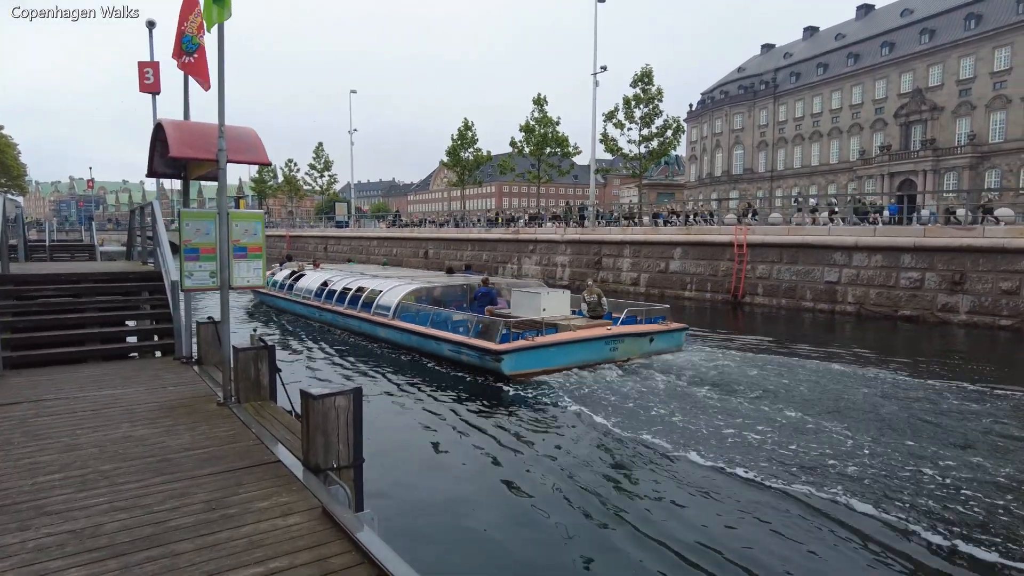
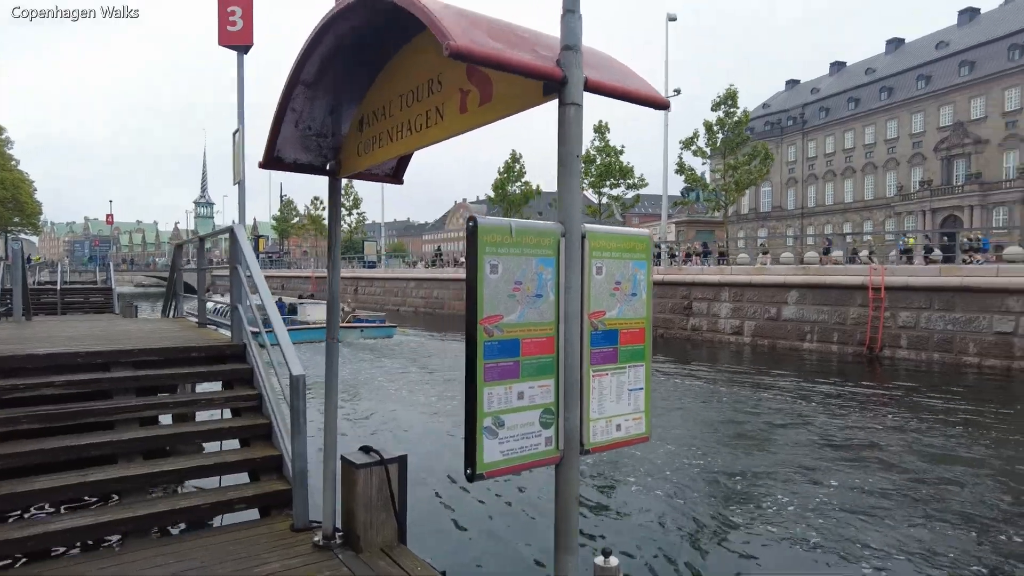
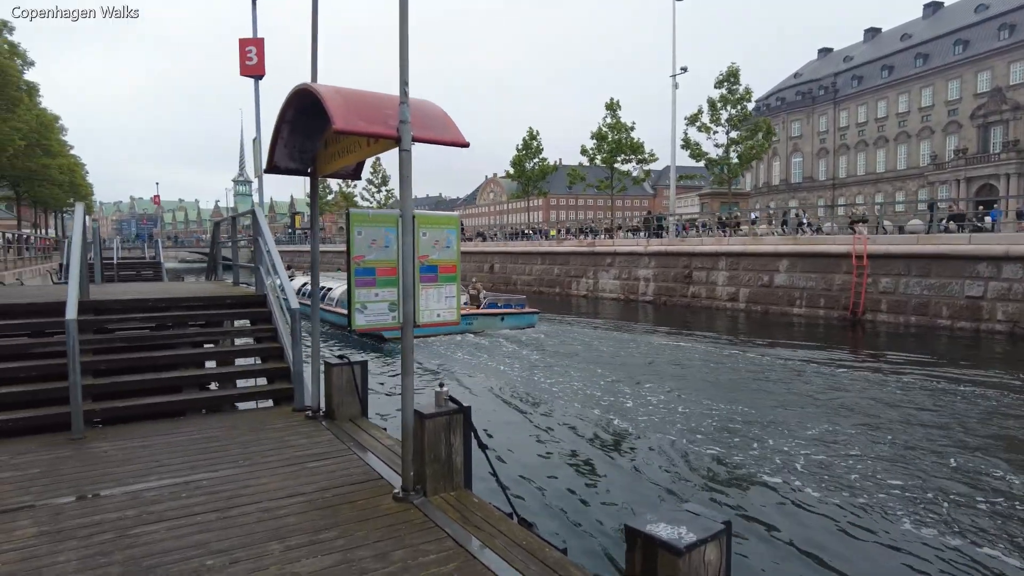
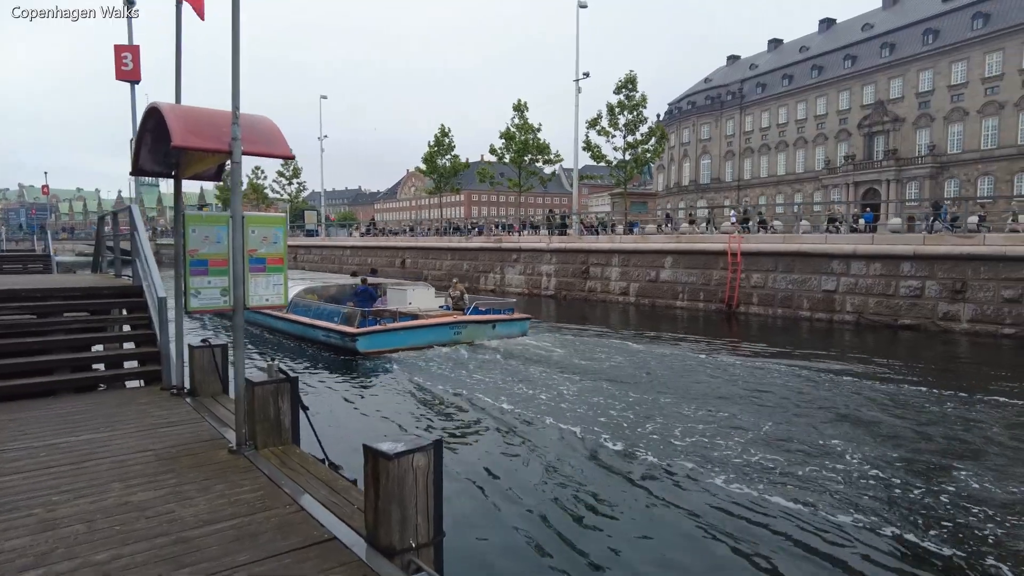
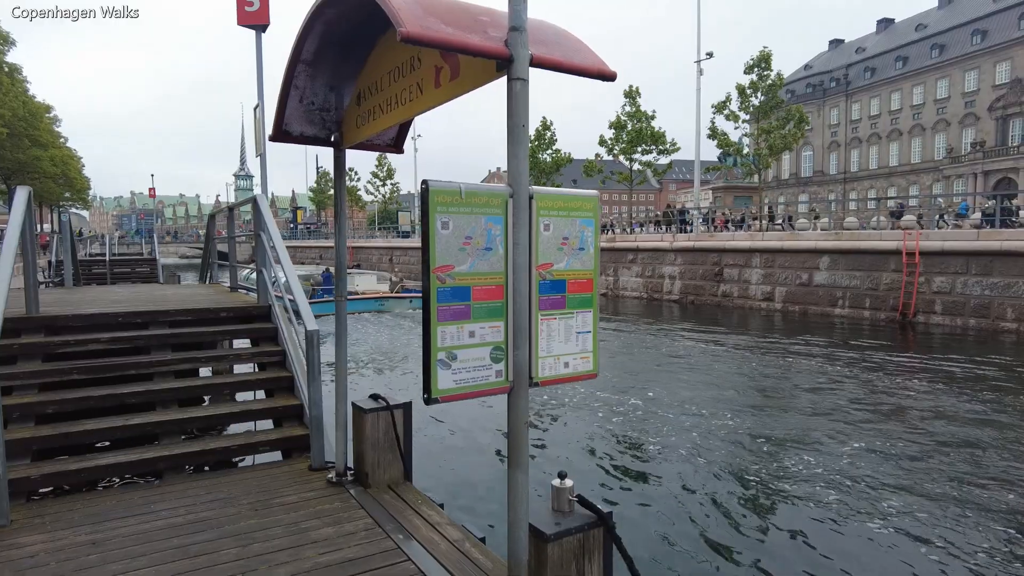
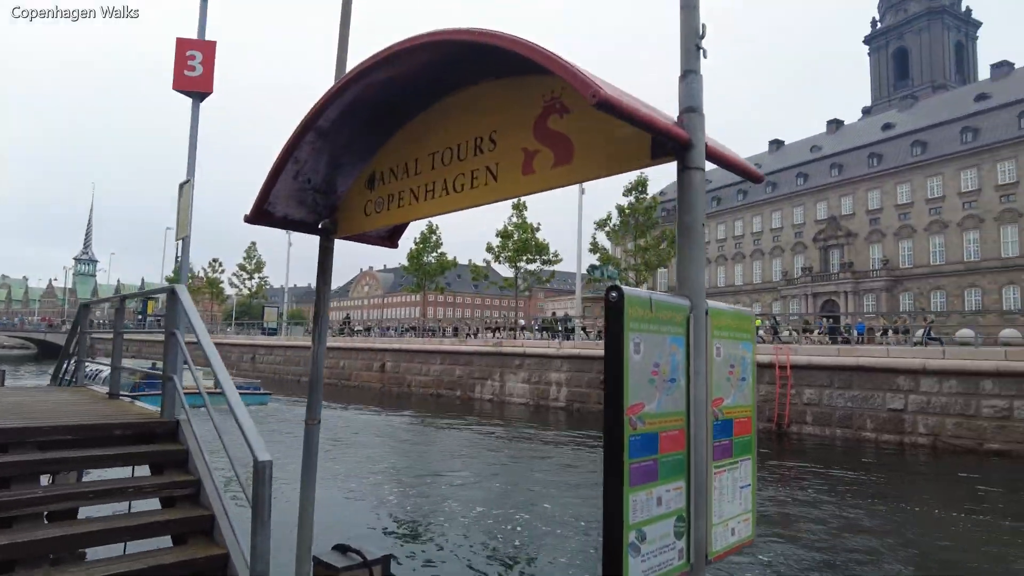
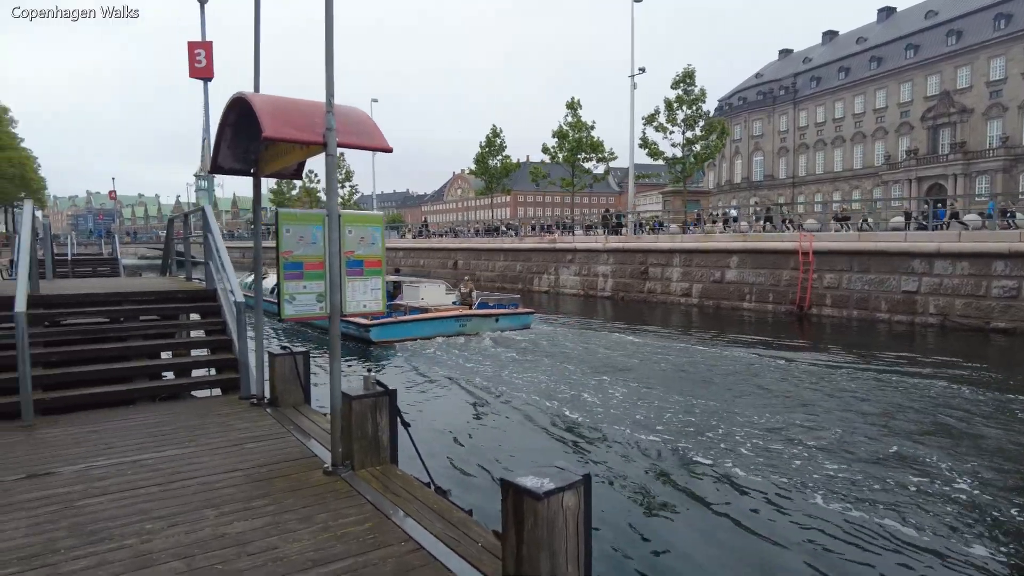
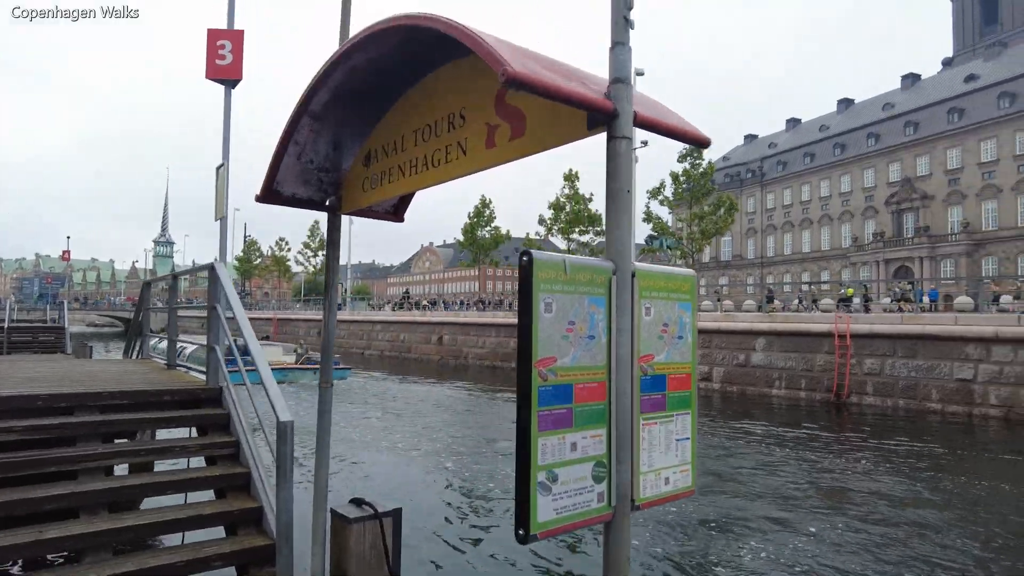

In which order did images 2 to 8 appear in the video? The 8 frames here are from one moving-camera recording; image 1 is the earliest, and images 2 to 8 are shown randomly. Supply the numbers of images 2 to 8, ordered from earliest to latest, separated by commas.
4, 7, 3, 5, 2, 8, 6
